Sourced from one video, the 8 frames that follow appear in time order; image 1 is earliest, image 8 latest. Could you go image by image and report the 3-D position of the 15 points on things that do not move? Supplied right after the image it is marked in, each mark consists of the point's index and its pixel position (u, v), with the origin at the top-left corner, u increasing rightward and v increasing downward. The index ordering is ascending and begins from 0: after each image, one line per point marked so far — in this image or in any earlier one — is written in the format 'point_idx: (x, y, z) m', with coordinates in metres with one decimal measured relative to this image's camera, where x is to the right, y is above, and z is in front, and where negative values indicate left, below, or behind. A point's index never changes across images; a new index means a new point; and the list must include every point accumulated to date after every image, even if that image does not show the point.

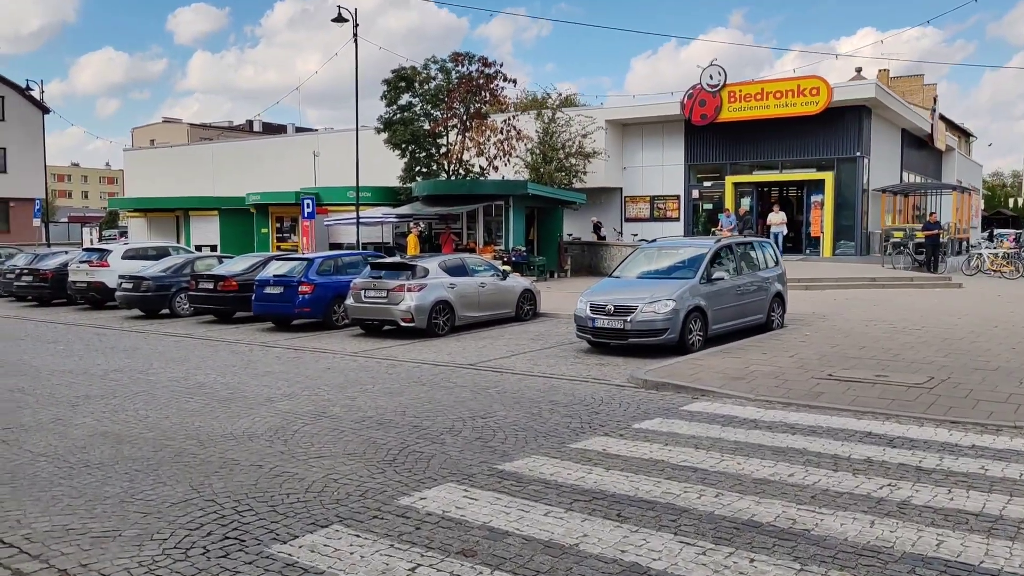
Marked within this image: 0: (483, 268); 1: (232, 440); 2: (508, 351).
0: (-0.5, +0.4, +15.7) m
1: (-2.3, -1.3, +7.1) m
2: (-0.1, -0.9, +12.5) m
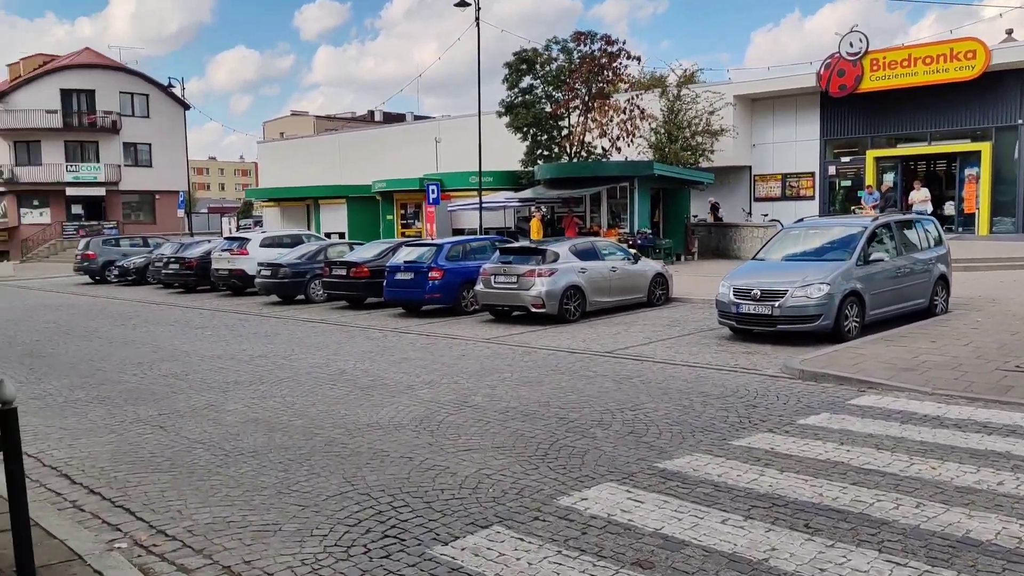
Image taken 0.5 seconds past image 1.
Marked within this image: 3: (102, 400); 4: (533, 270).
0: (+1.9, +0.7, +15.2) m
1: (-1.1, -1.2, +7.0) m
2: (+1.9, -0.7, +12.1) m
3: (-4.2, -1.2, +8.7) m
4: (+0.3, +0.3, +13.7) m
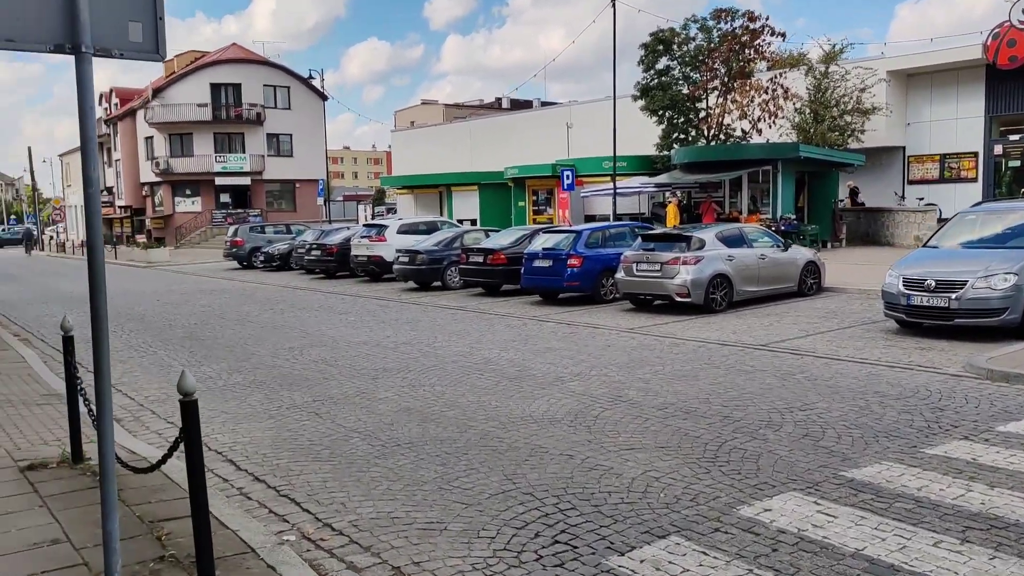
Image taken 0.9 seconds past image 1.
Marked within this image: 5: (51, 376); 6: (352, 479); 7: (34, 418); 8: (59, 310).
0: (+4.3, +0.8, +14.4) m
1: (+0.2, -1.1, +6.7) m
2: (+3.9, -0.6, +11.3) m
3: (-2.7, -1.0, +8.9) m
4: (+2.6, +0.5, +13.2) m
5: (-5.3, -1.0, +9.6) m
6: (-1.0, -1.3, +5.5) m
7: (-4.2, -1.1, +7.4) m
8: (-9.3, -0.4, +17.3) m
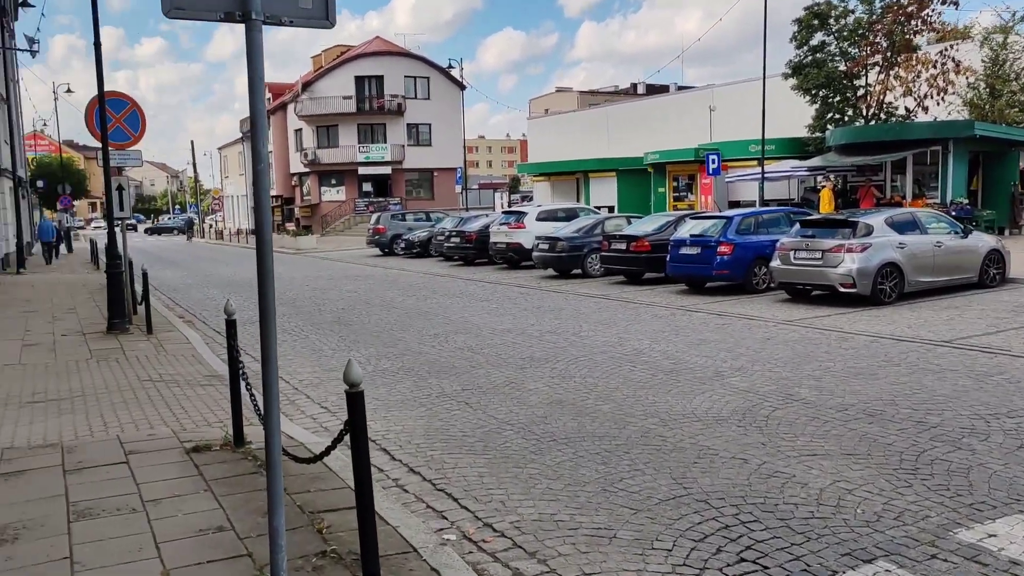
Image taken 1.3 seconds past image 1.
0: (+6.7, +1.0, +13.2) m
1: (+1.4, -1.0, +6.3) m
2: (+5.8, -0.5, +10.2) m
3: (-1.1, -0.9, +8.8) m
4: (+4.8, +0.6, +12.2) m
5: (-3.5, -0.8, +9.9) m
6: (0.0, -1.2, +5.3) m
7: (-2.8, -1.0, +7.6) m
8: (-6.3, -0.1, +18.1) m
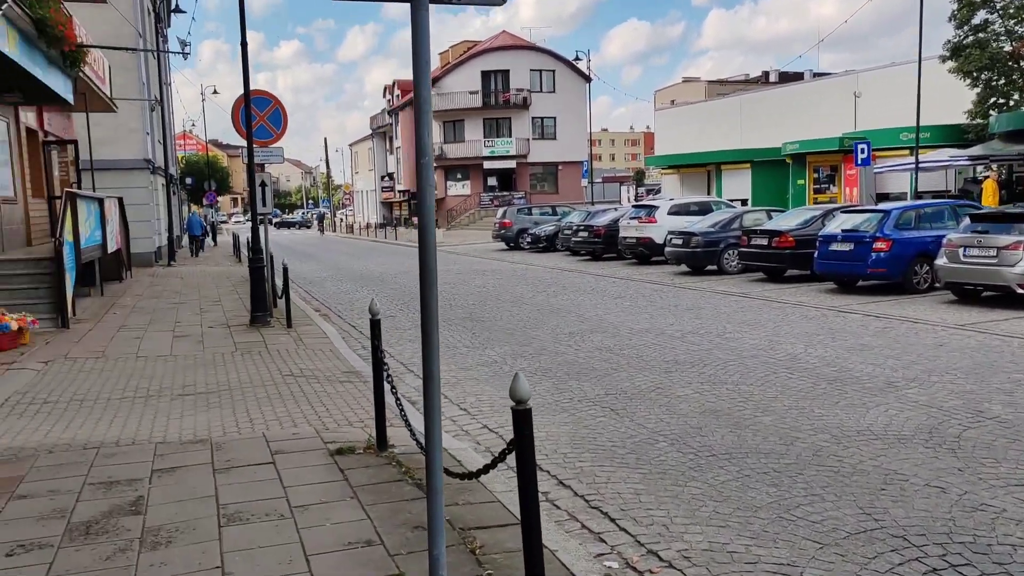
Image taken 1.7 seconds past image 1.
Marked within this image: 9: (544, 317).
0: (+8.7, +1.0, +11.7) m
1: (+2.4, -1.0, +5.6) m
2: (+7.4, -0.5, +8.9) m
3: (+0.3, -0.8, +8.5) m
4: (+6.7, +0.6, +11.0) m
5: (-1.9, -0.8, +9.9) m
6: (+0.9, -1.2, +4.8) m
7: (-1.5, -1.0, +7.5) m
8: (-3.5, 0.0, +18.5) m
9: (+0.5, -0.4, +12.5) m
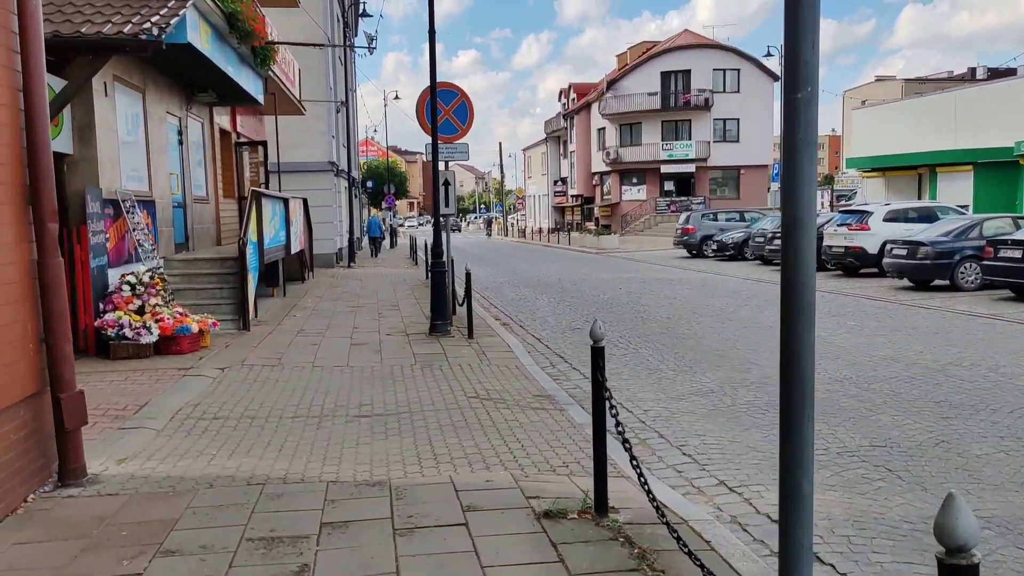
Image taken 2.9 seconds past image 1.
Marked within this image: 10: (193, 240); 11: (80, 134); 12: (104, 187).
0: (+11.0, +0.6, +8.5) m
1: (+3.7, -1.2, +3.7) m
2: (+9.2, -0.8, +6.0) m
3: (+2.2, -1.0, +6.9) m
4: (+8.9, +0.3, +8.2) m
5: (+0.3, -0.9, +8.8) m
6: (+2.0, -1.3, +3.2) m
7: (+0.2, -1.1, +6.4) m
8: (+0.4, -0.1, +17.5) m
9: (+3.1, -0.6, +10.9) m
10: (-5.4, +0.8, +14.3) m
11: (-5.0, +1.8, +9.7) m
12: (-4.8, +1.2, +9.9) m
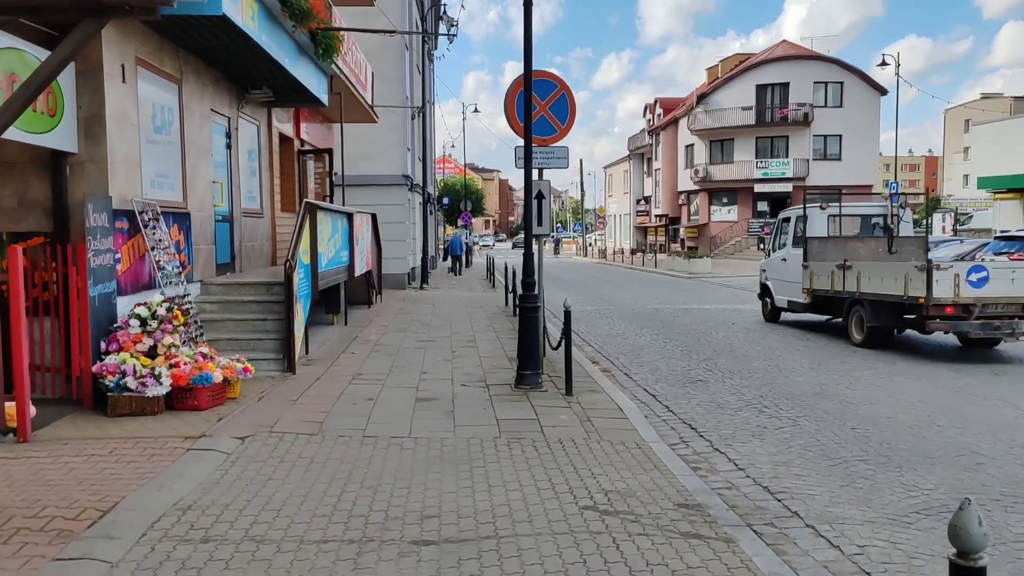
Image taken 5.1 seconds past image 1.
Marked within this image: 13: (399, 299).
0: (+11.9, 0.0, +5.1) m
1: (+4.1, -1.5, +1.0) m
2: (+9.8, -1.3, +2.8) m
3: (+3.0, -1.4, +4.3) m
4: (+9.8, -0.3, +5.0) m
5: (+1.2, -1.3, +6.3) m
6: (+2.5, -1.6, +0.6) m
7: (+0.9, -1.4, +3.9) m
8: (+2.1, -0.7, +15.0) m
9: (+4.2, -1.1, +8.2) m
10: (-4.0, +0.4, +12.4) m
11: (-3.9, +1.5, +7.7) m
12: (-3.7, +0.9, +7.9) m
13: (-2.6, -0.3, +19.6) m
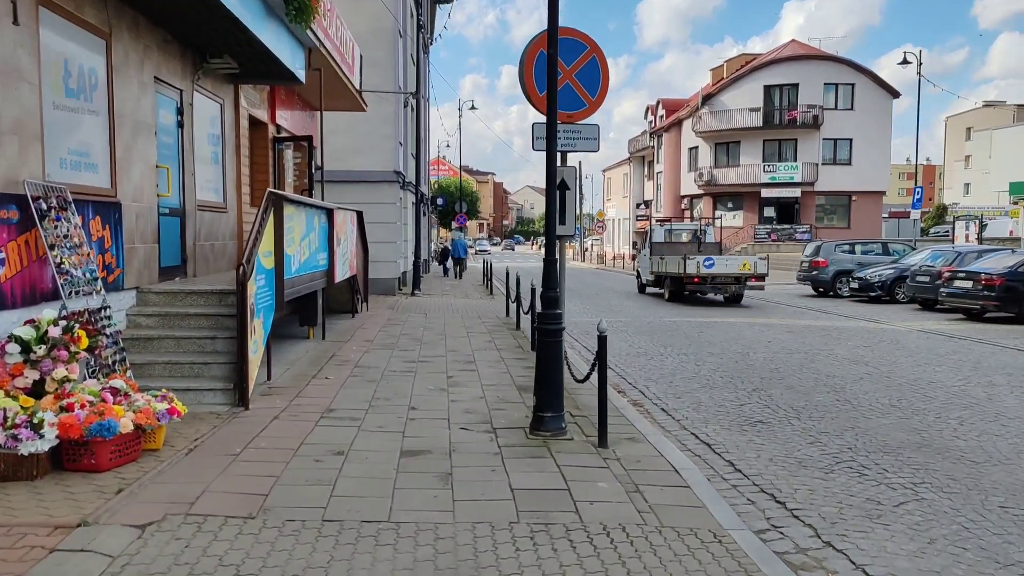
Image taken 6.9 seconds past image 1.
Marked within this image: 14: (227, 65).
0: (+12.1, -0.3, +3.2) m
1: (+4.3, -1.7, -1.0) m
2: (+10.0, -1.5, +0.9) m
3: (+3.1, -1.5, +2.3) m
4: (+9.9, -0.5, +3.1) m
5: (+1.3, -1.4, +4.3) m
6: (+2.6, -1.7, -1.4) m
7: (+1.0, -1.5, +1.9) m
8: (+2.1, -0.9, +13.0) m
9: (+4.3, -1.3, +6.2) m
10: (-3.9, +0.3, +10.3) m
11: (-3.7, +1.4, +5.7) m
12: (-3.6, +0.8, +5.9) m
13: (-2.6, -0.4, +17.6) m
14: (-3.5, +2.8, +10.5) m
